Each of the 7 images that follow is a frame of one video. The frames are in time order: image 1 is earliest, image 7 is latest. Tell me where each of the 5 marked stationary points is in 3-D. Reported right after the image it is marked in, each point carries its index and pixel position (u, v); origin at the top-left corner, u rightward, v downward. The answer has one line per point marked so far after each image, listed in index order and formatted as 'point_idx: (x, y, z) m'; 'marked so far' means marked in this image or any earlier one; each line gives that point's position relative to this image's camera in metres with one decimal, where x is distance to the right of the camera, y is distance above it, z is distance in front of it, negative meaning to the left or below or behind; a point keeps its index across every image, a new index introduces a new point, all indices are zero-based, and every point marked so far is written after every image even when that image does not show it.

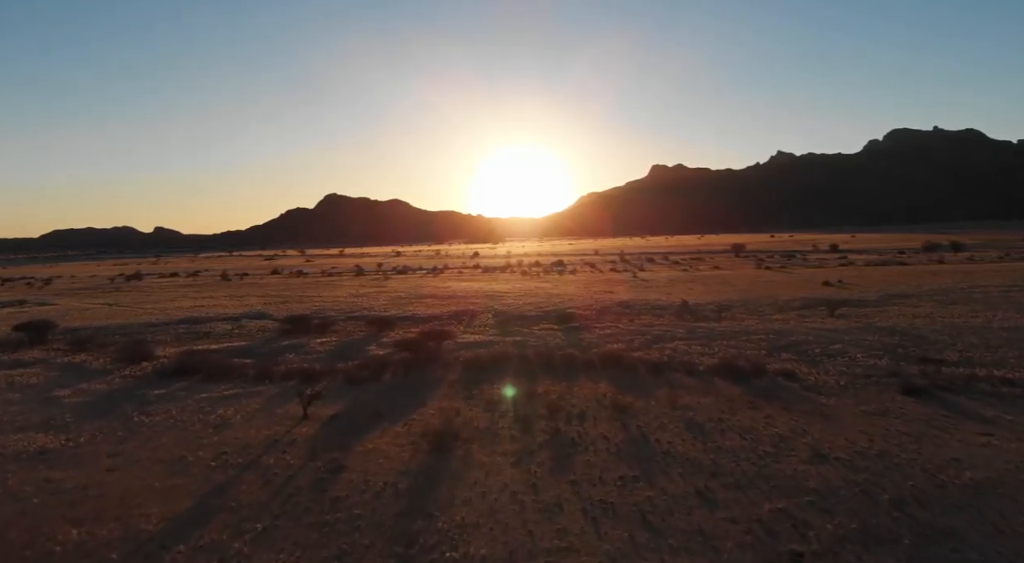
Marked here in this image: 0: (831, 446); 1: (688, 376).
0: (+5.9, -3.1, +12.5) m
1: (+5.0, -2.7, +19.2) m
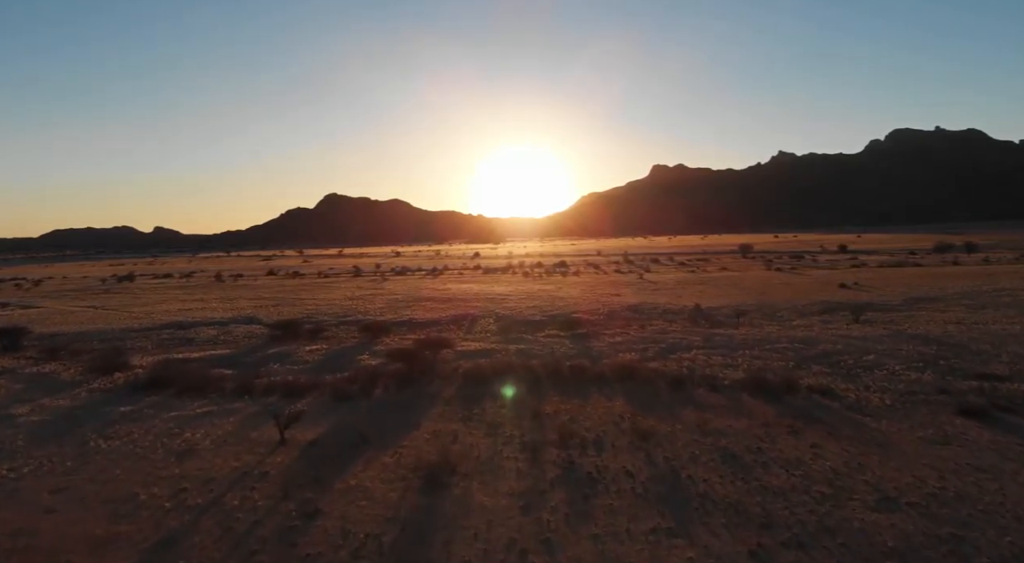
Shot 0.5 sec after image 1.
0: (+6.1, -3.2, +10.5) m
1: (+5.2, -2.9, +17.2) m
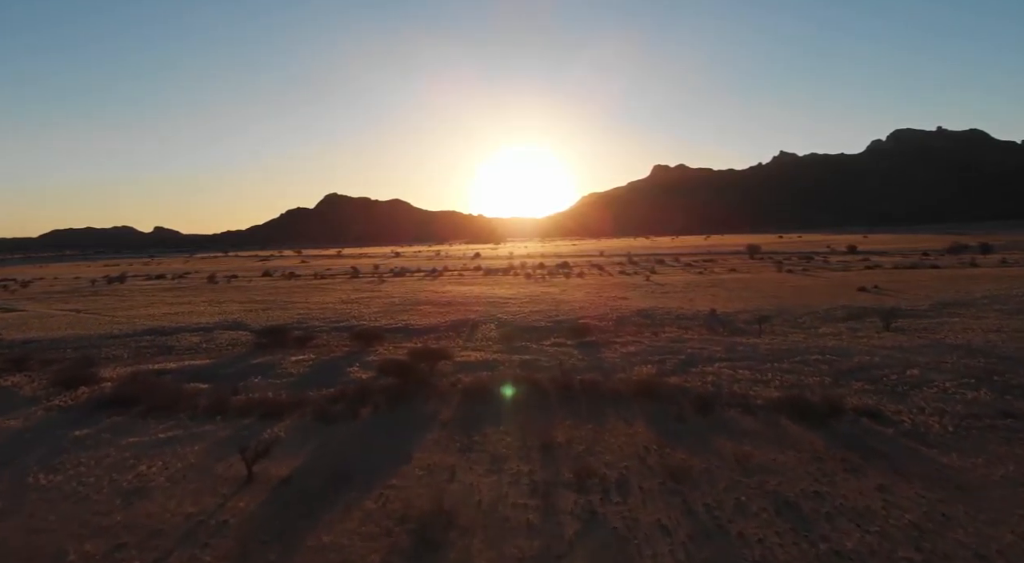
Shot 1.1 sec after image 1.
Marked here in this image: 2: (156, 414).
0: (+6.2, -3.4, +8.4) m
1: (+5.3, -3.0, +15.1) m
2: (-9.3, -3.5, +17.6) m
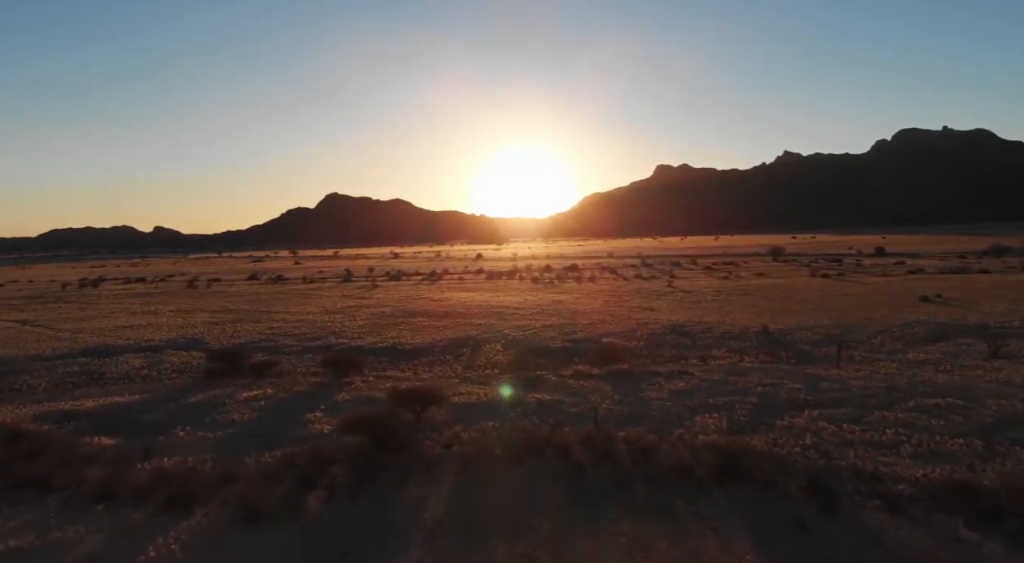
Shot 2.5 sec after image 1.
0: (+6.5, -3.8, +3.0) m
1: (+5.6, -3.4, +9.7) m
2: (-9.0, -3.9, +12.2) m
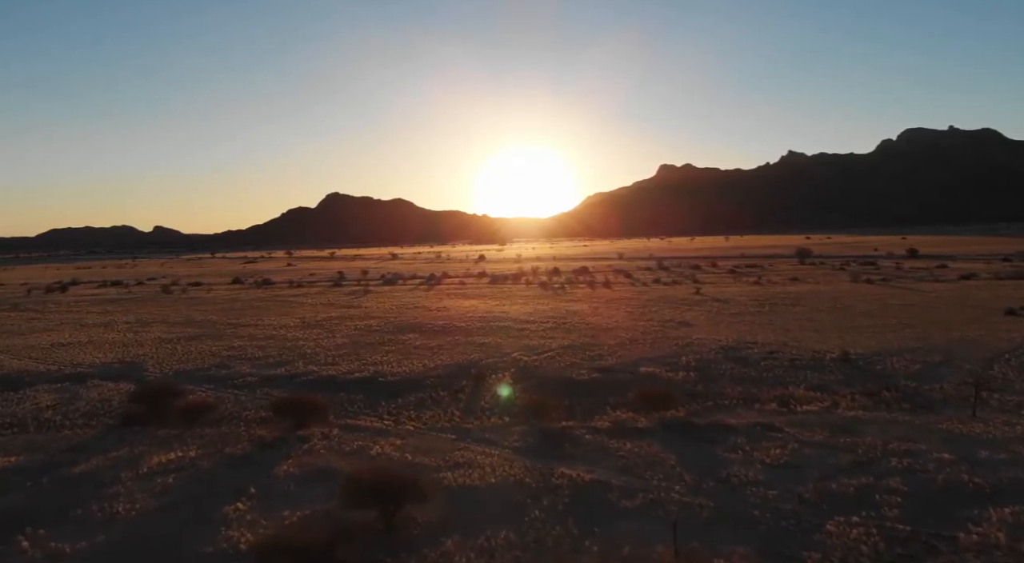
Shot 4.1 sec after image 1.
0: (+6.8, -4.2, -2.5) m
1: (+6.0, -3.9, +4.2) m
2: (-8.6, -4.3, +6.8) m
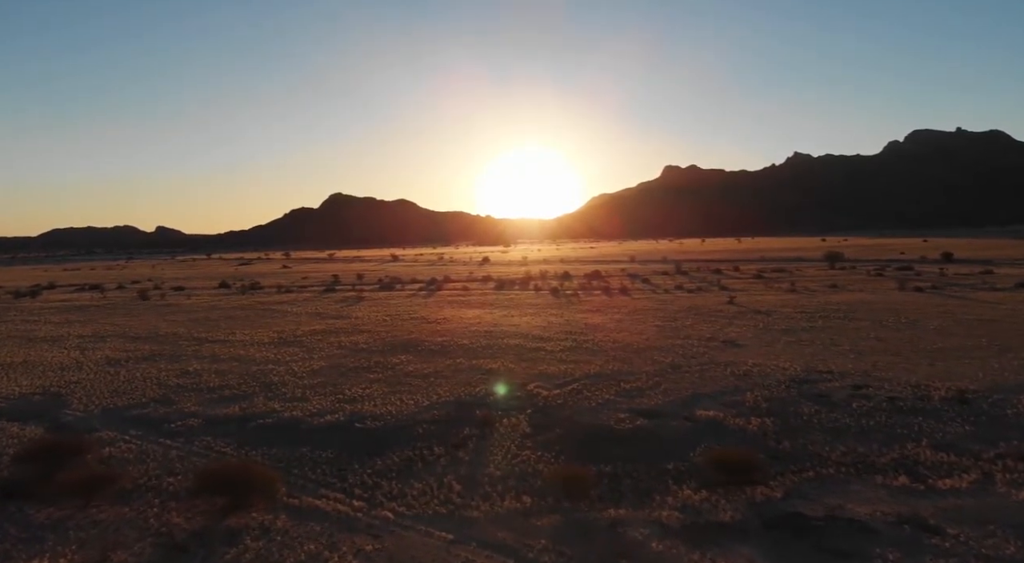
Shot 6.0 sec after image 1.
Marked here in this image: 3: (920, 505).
0: (+7.1, -4.6, -7.1) m
1: (+6.3, -4.2, -0.5) m
2: (-8.3, -4.6, +2.2) m
3: (+6.4, -3.4, +10.6) m
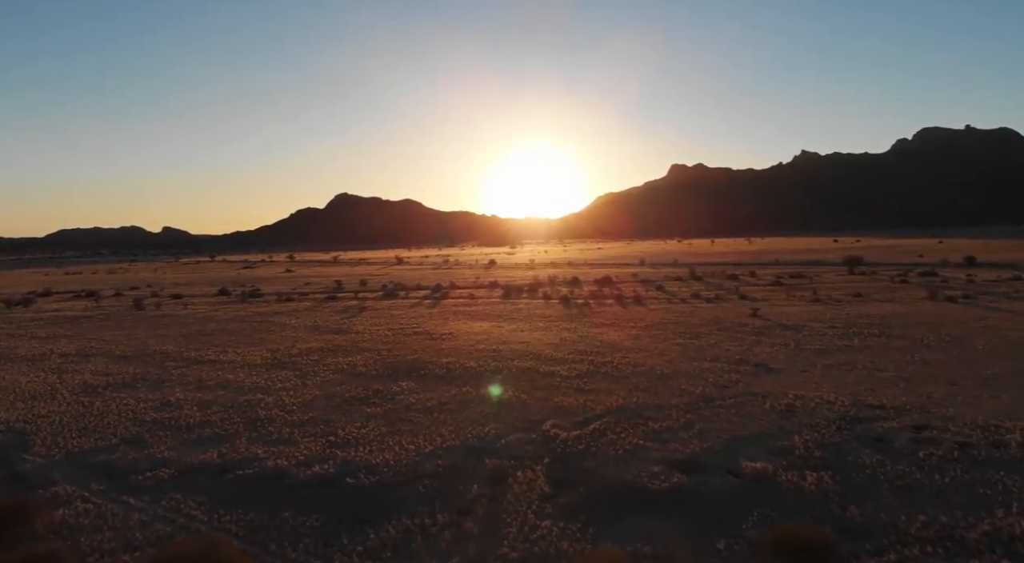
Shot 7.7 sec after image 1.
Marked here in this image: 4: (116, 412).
0: (+7.2, -5.2, -9.2) m
1: (+6.5, -4.9, -2.5) m
2: (-8.1, -5.3, +0.2) m
3: (+6.7, -4.0, +8.6) m
4: (-11.2, -3.7, +19.1) m
